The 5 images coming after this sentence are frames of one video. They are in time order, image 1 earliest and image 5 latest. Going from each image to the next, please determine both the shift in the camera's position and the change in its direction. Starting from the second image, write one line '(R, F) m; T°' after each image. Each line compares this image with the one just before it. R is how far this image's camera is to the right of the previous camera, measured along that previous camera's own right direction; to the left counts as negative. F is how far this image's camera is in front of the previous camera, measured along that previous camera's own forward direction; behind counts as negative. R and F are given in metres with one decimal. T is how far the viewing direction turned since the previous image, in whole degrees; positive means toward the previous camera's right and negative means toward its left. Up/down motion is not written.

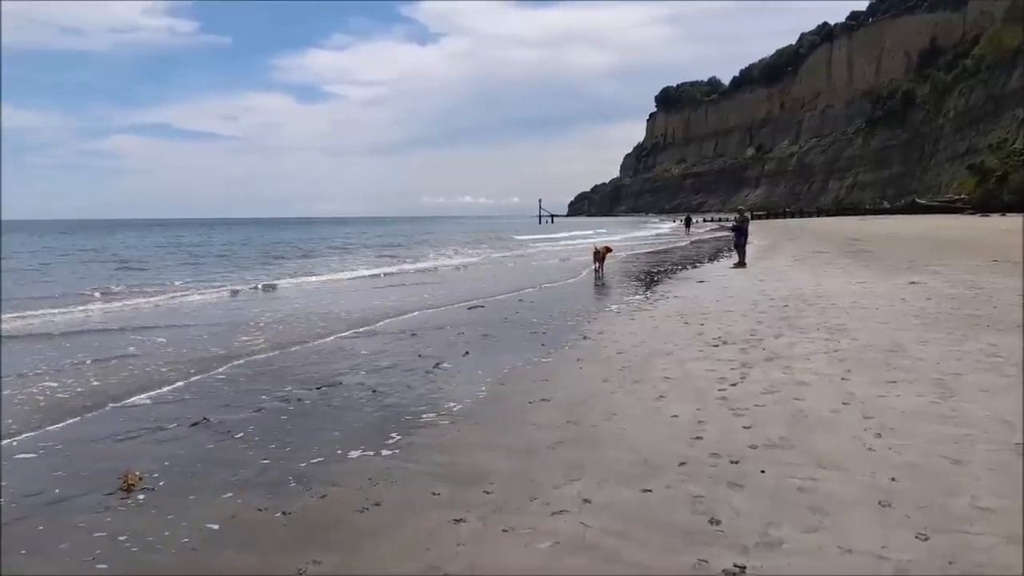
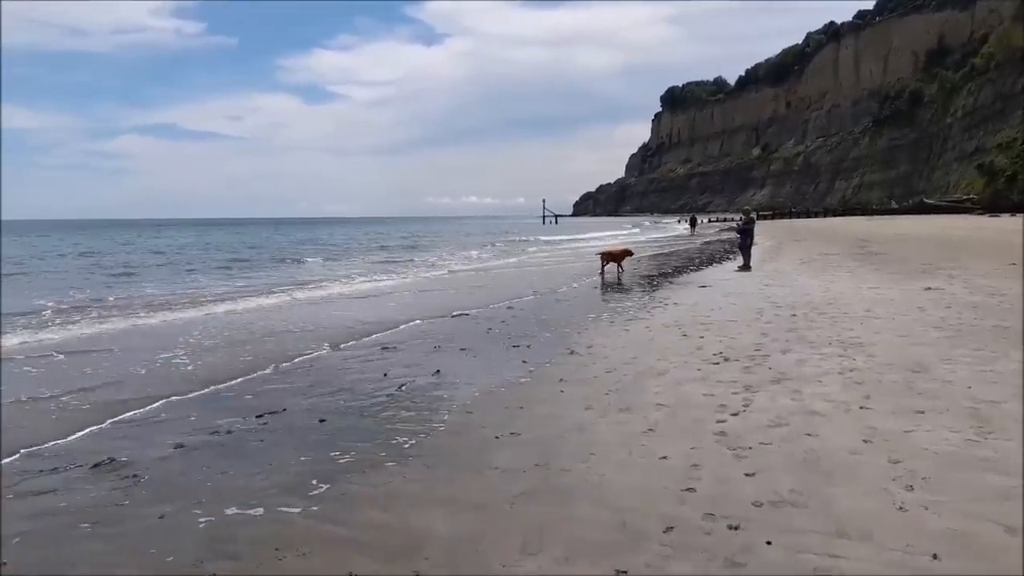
(+0.3, +0.9) m; 0°
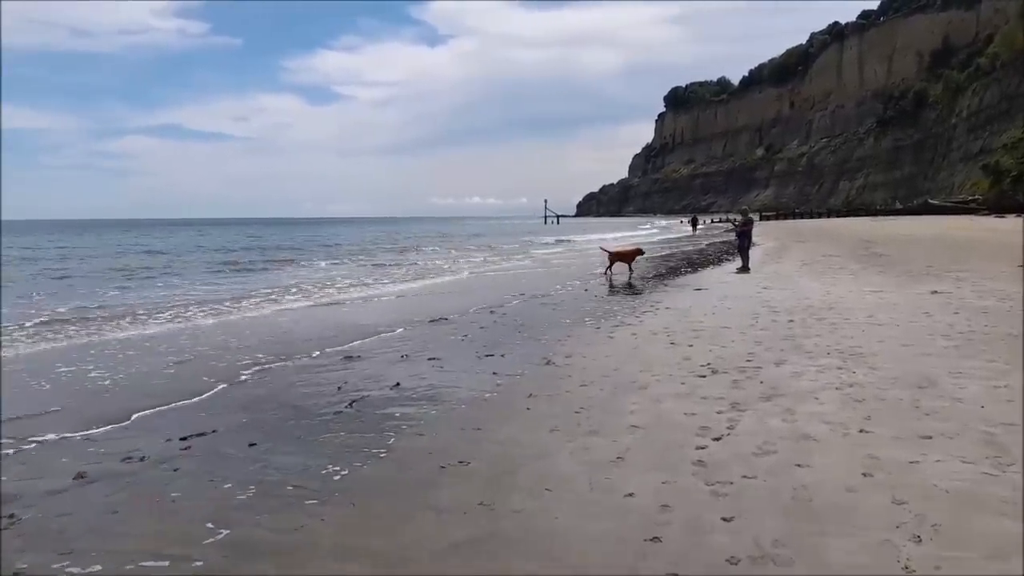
(+0.4, +0.7) m; 0°
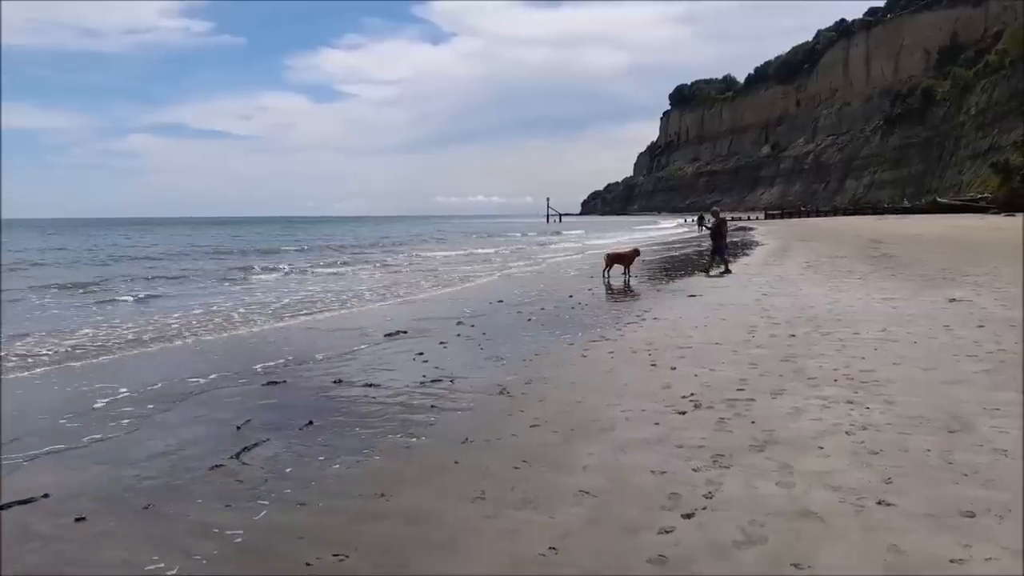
(+0.5, +1.2) m; 0°
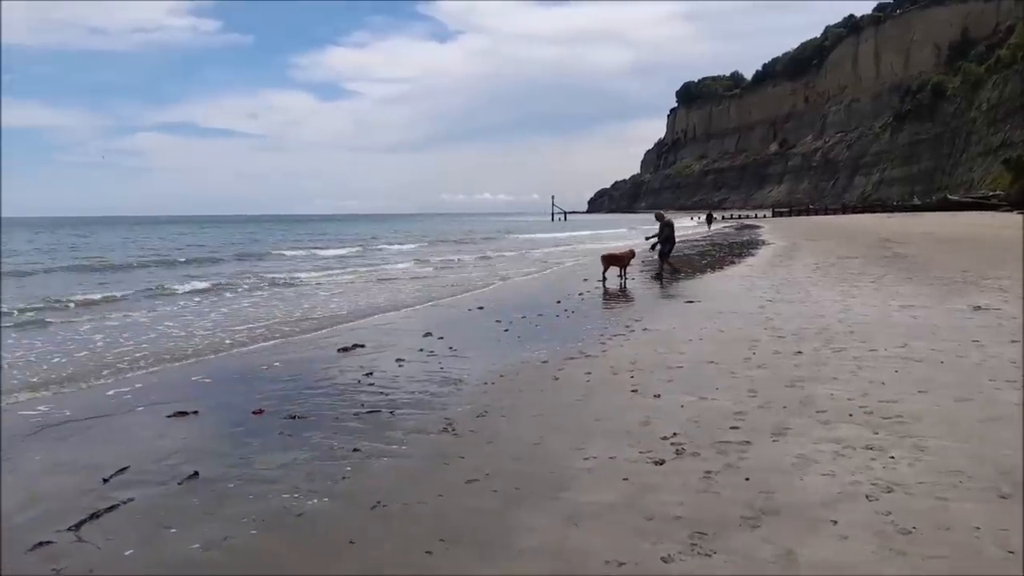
(+0.5, +1.1) m; -1°
